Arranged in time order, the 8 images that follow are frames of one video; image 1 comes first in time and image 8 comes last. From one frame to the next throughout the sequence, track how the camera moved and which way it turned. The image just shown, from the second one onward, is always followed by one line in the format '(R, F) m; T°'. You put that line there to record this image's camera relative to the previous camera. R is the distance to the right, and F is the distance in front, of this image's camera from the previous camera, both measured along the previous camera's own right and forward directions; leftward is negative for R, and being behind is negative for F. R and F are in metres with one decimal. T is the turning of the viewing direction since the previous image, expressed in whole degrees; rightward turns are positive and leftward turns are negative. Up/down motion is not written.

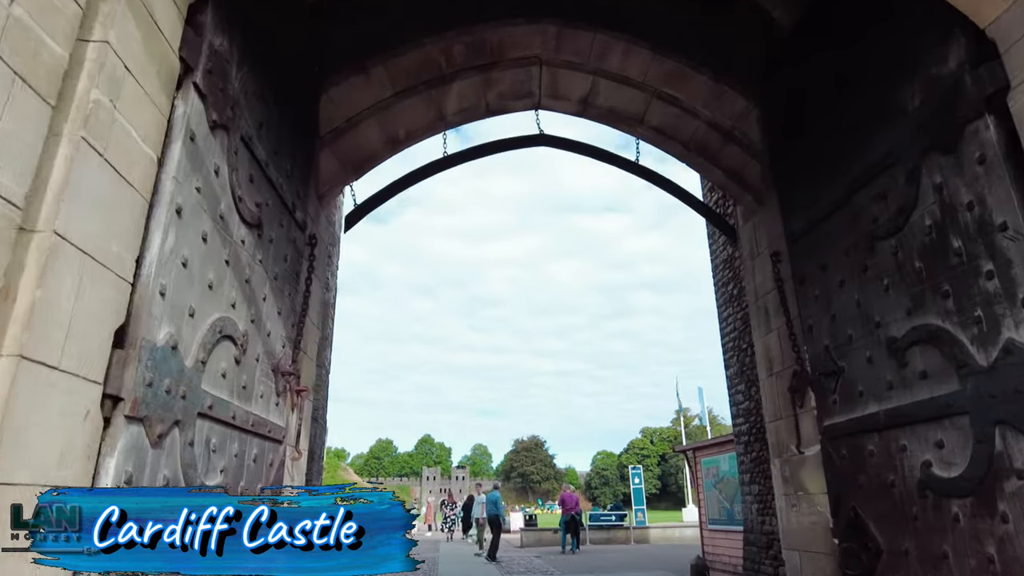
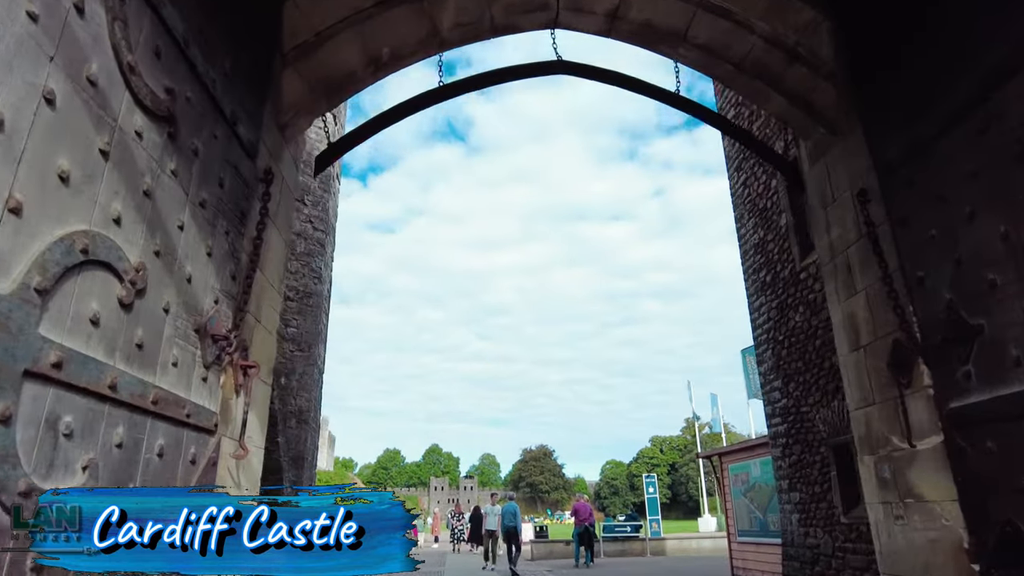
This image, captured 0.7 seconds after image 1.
(0.0, +0.9) m; -1°
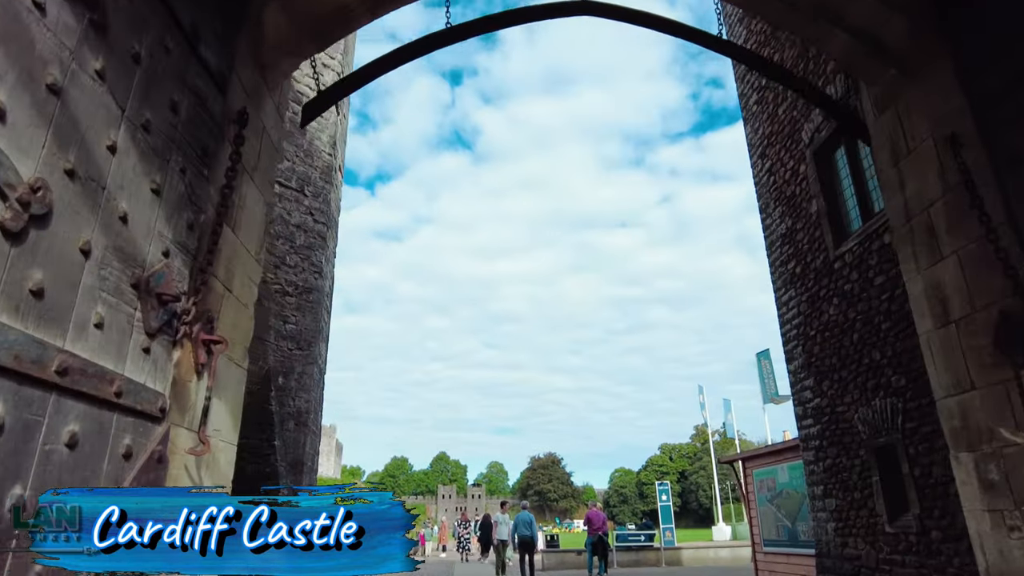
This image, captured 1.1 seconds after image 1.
(-0.1, +0.5) m; -1°
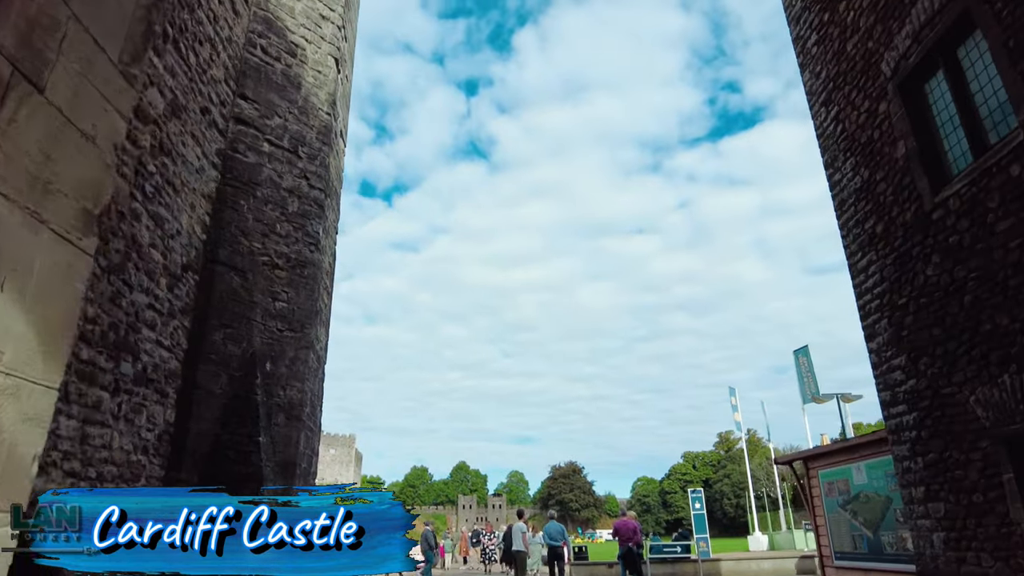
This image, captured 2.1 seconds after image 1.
(-0.1, +1.2) m; -2°
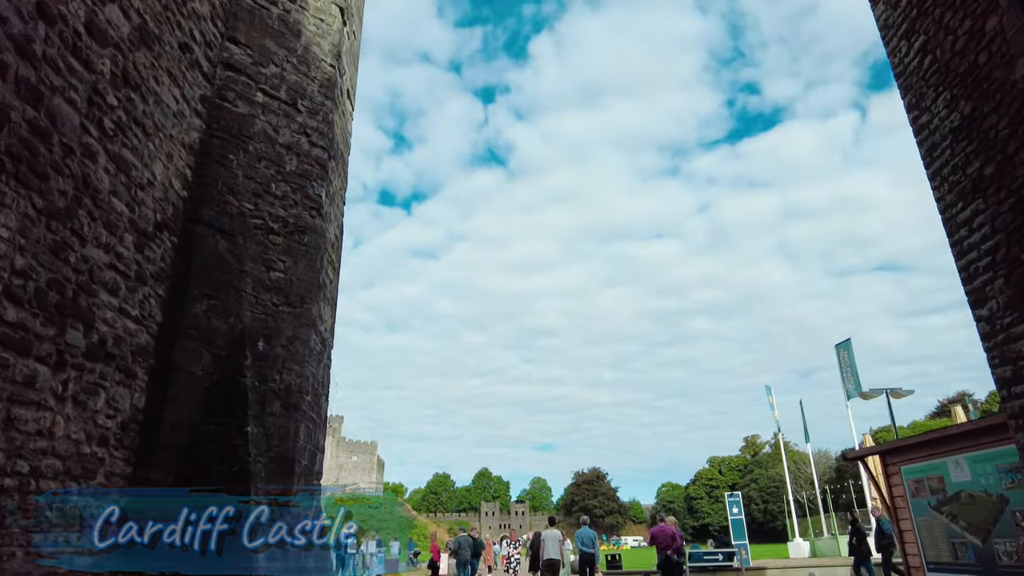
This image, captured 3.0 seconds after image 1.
(-0.1, +1.1) m; -2°
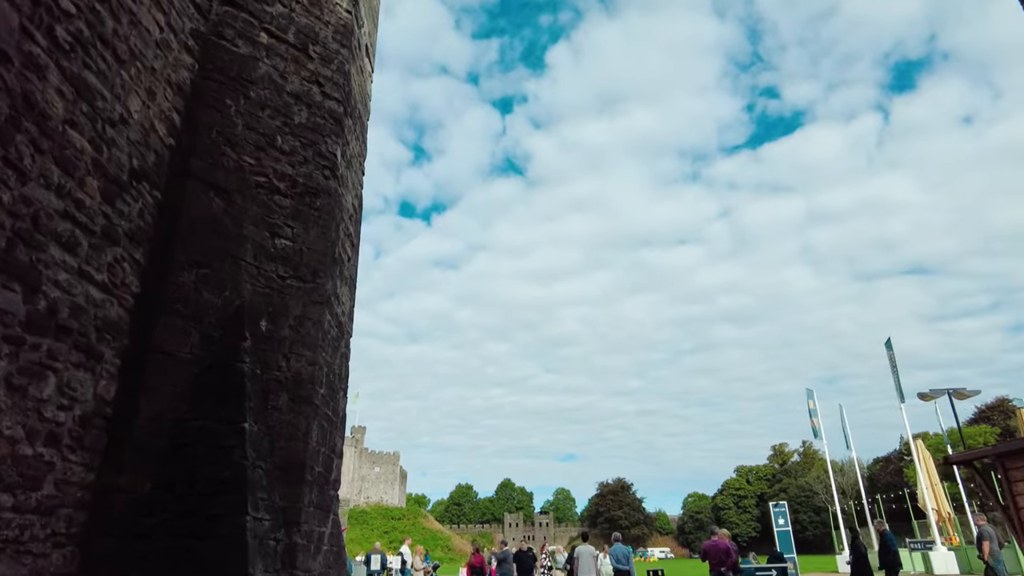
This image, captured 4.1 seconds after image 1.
(-0.3, +1.1) m; -2°
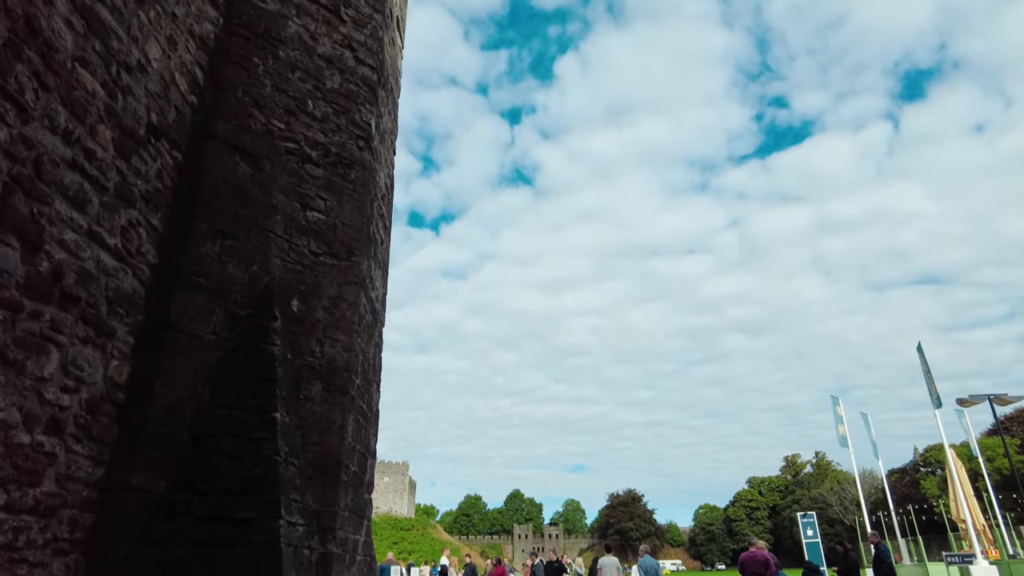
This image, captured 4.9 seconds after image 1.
(-0.4, +0.5) m; -1°
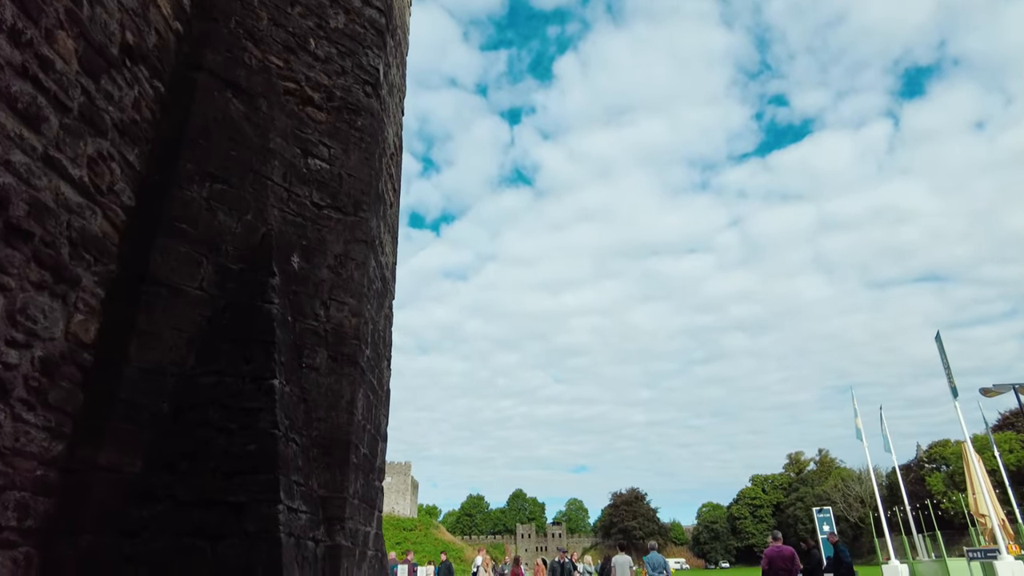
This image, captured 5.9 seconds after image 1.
(-0.2, +0.6) m; 0°
